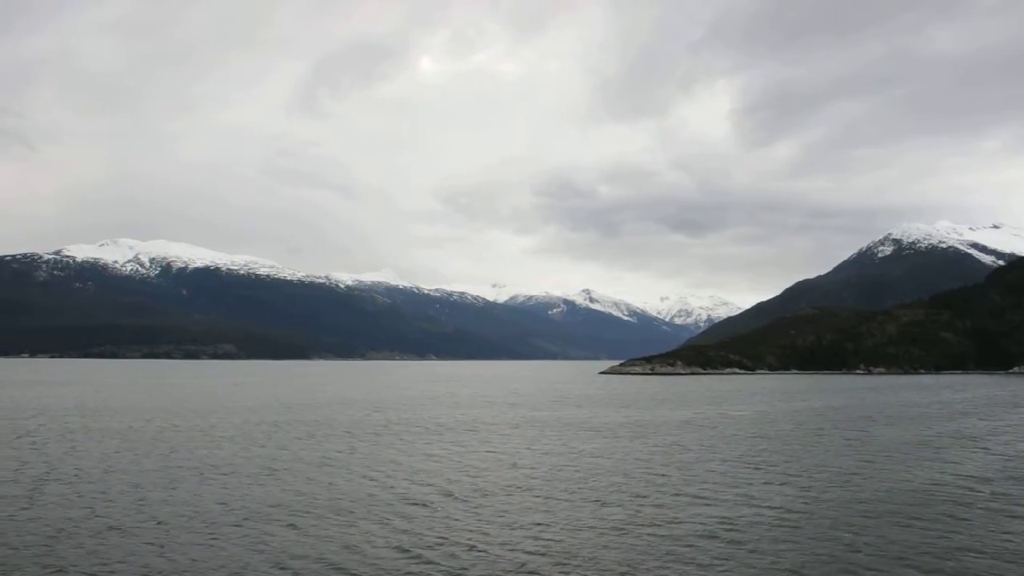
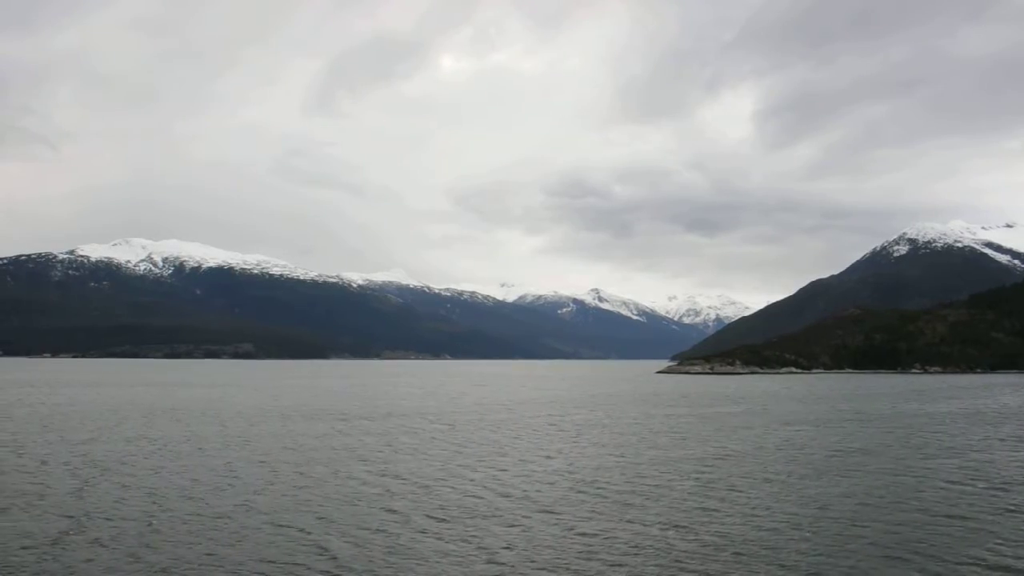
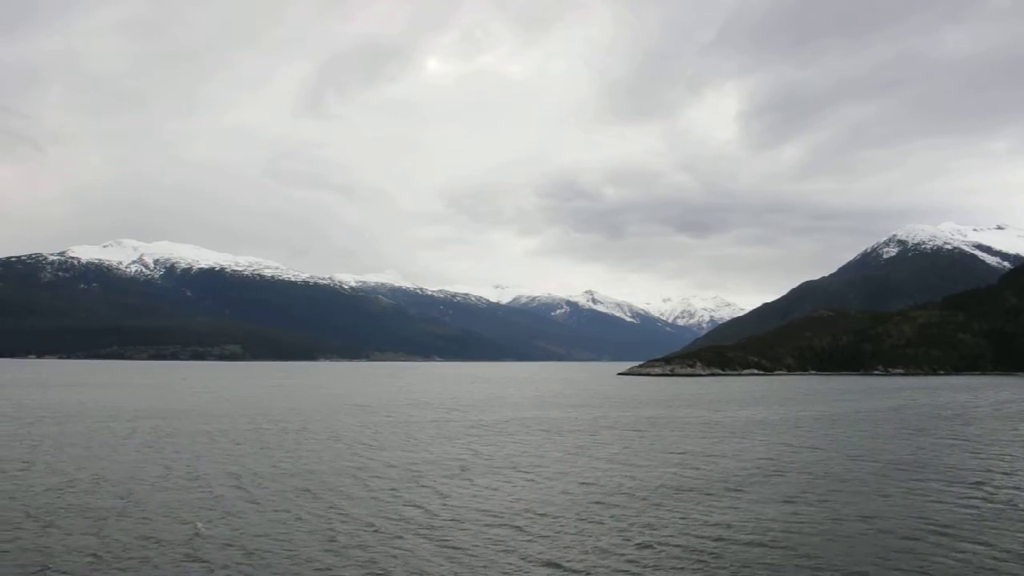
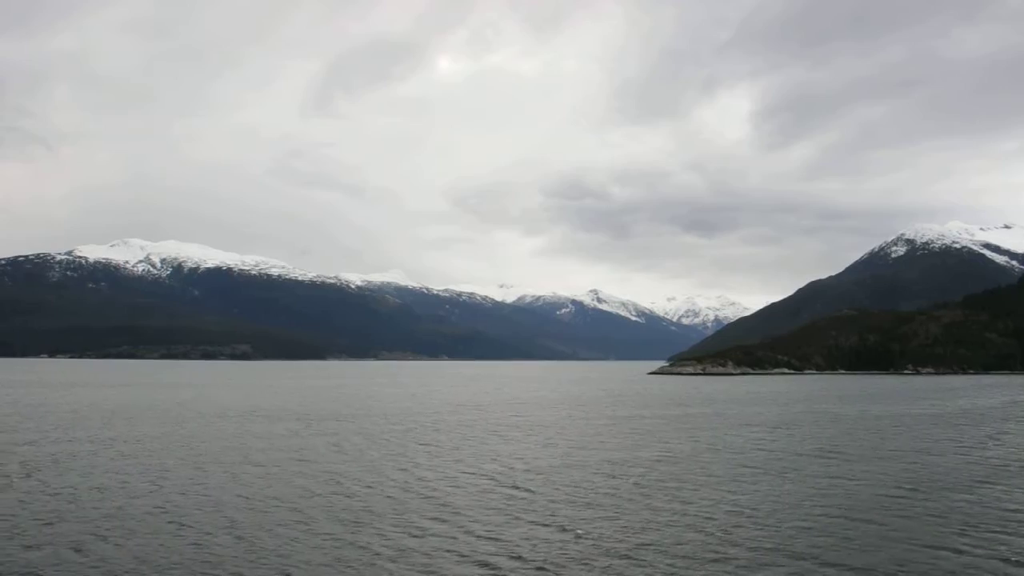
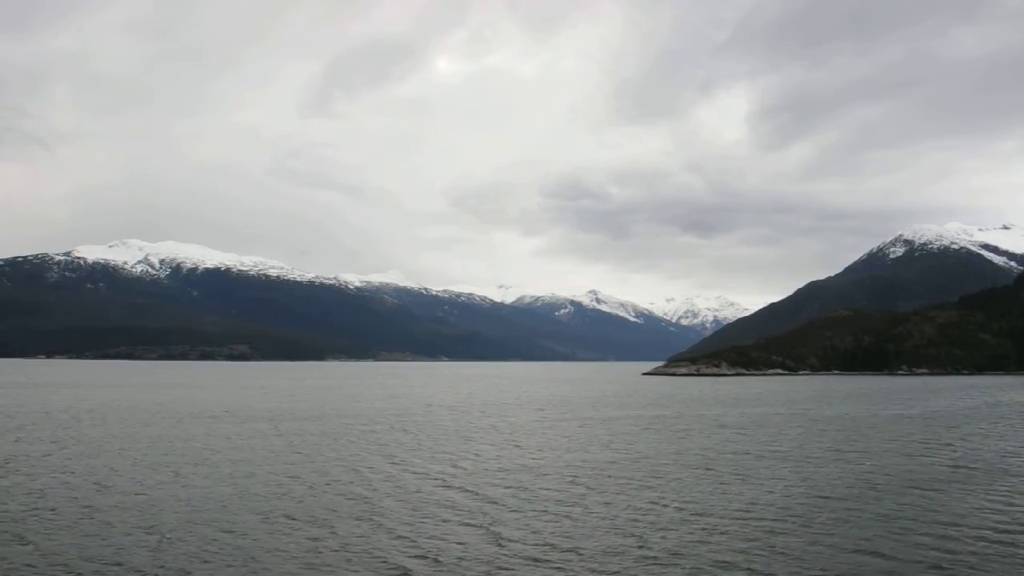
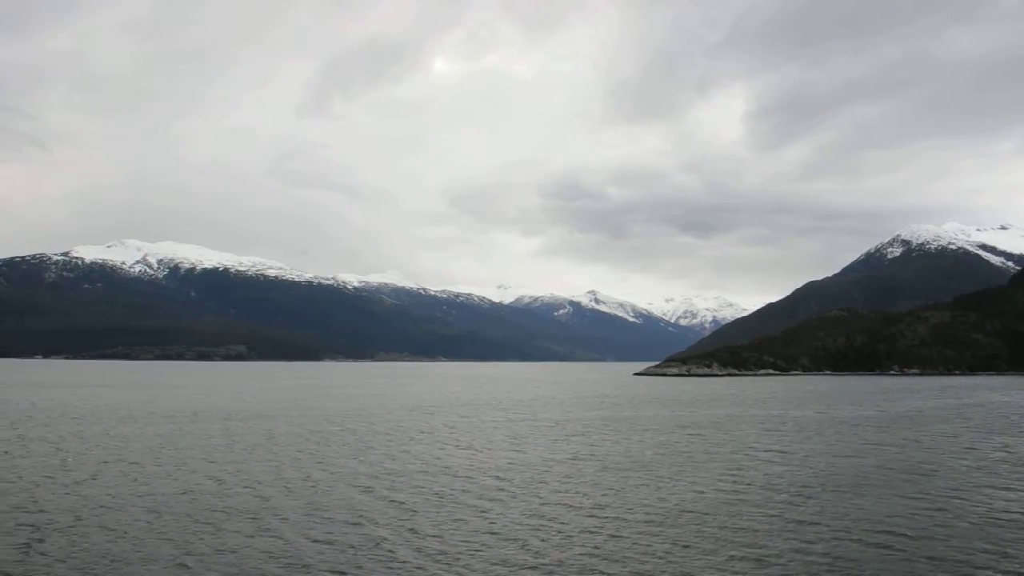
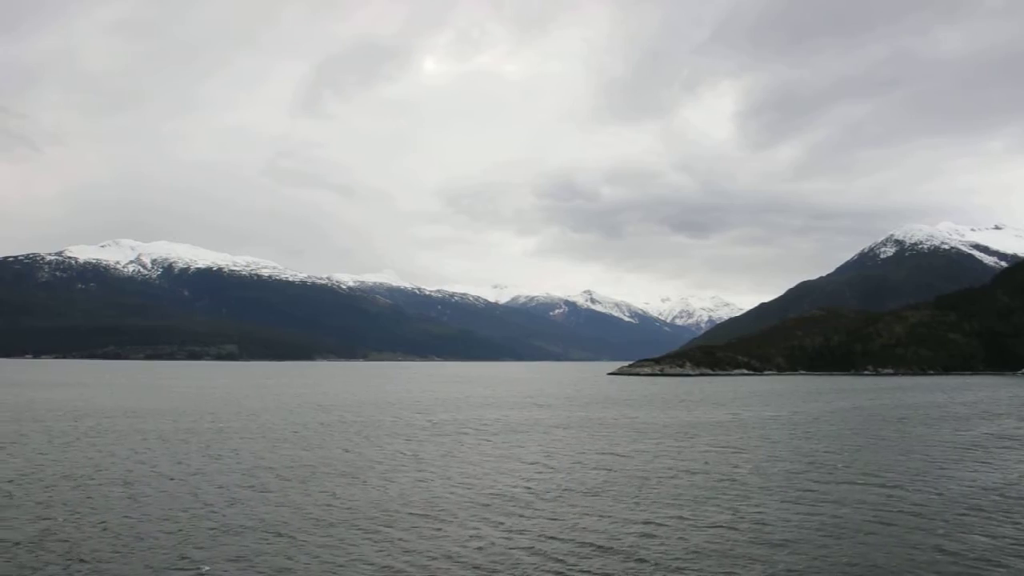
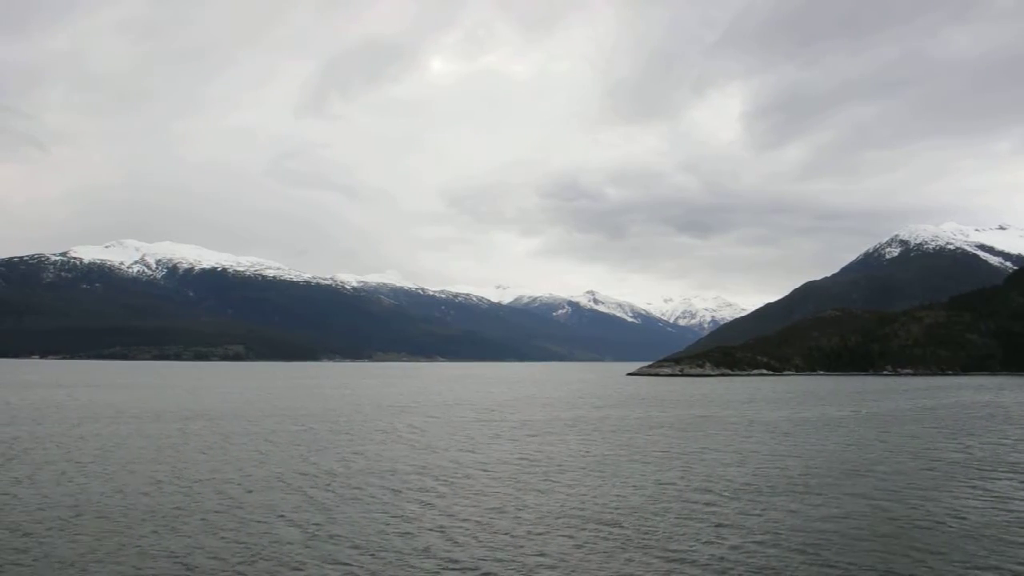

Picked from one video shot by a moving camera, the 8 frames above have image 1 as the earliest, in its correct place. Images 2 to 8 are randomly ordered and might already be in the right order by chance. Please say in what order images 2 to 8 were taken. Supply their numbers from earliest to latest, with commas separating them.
7, 3, 8, 6, 5, 4, 2
